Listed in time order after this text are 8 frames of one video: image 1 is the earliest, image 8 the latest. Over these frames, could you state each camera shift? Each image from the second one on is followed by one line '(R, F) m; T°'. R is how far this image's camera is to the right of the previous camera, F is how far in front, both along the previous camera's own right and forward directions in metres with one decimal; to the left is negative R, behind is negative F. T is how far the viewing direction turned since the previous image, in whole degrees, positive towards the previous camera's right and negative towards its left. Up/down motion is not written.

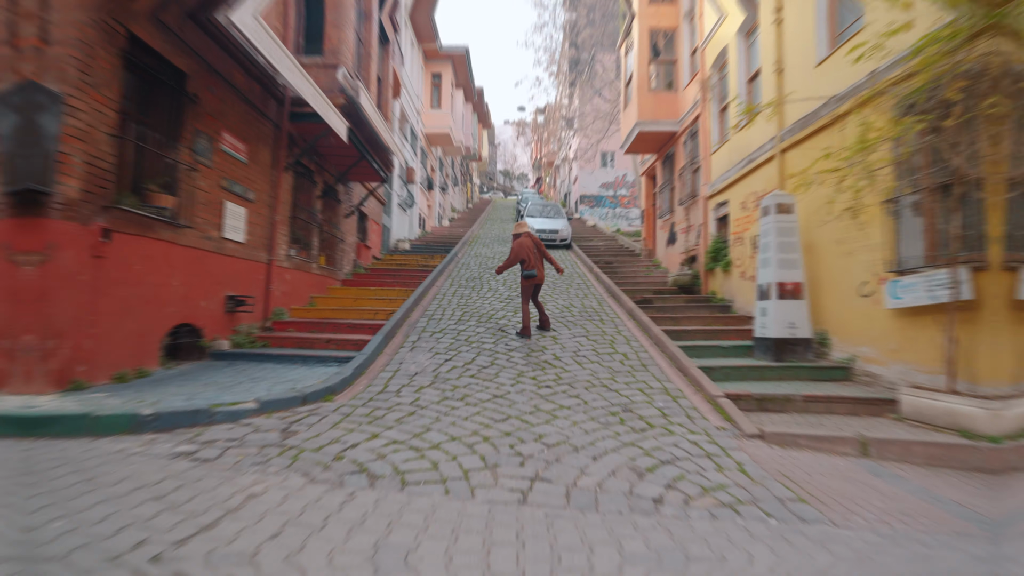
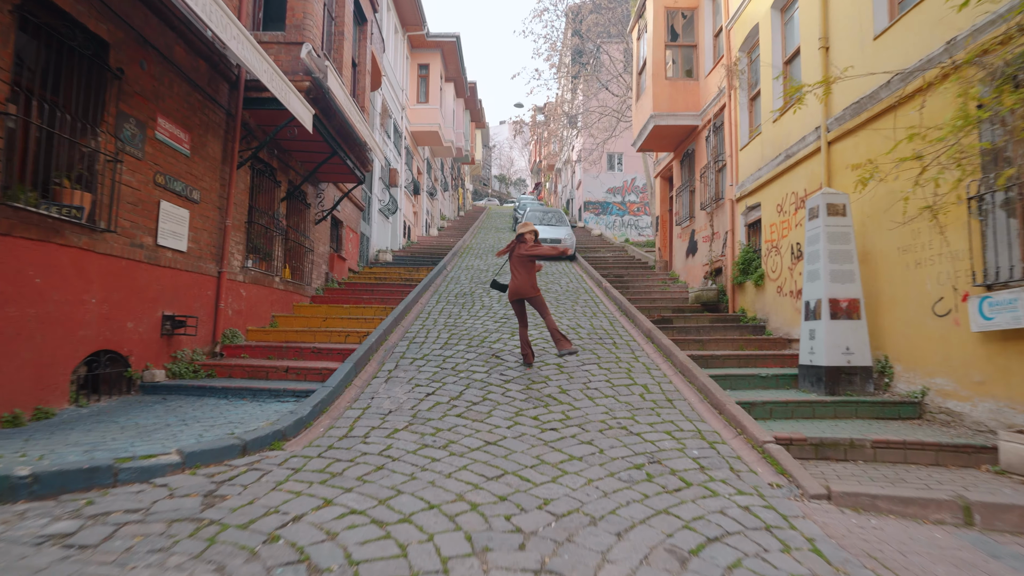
(0.0, +1.0) m; +1°
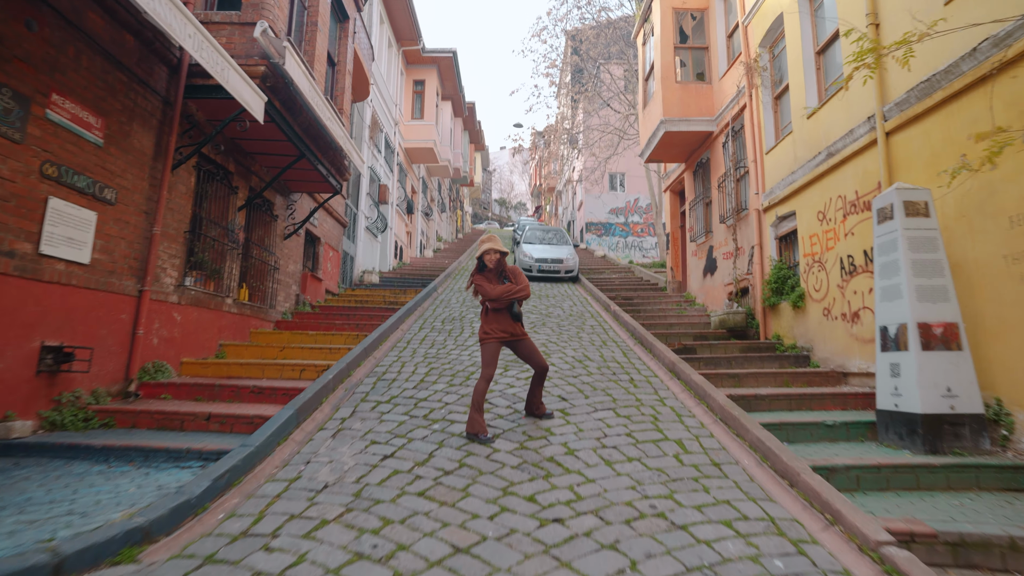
(+0.1, +1.4) m; 0°
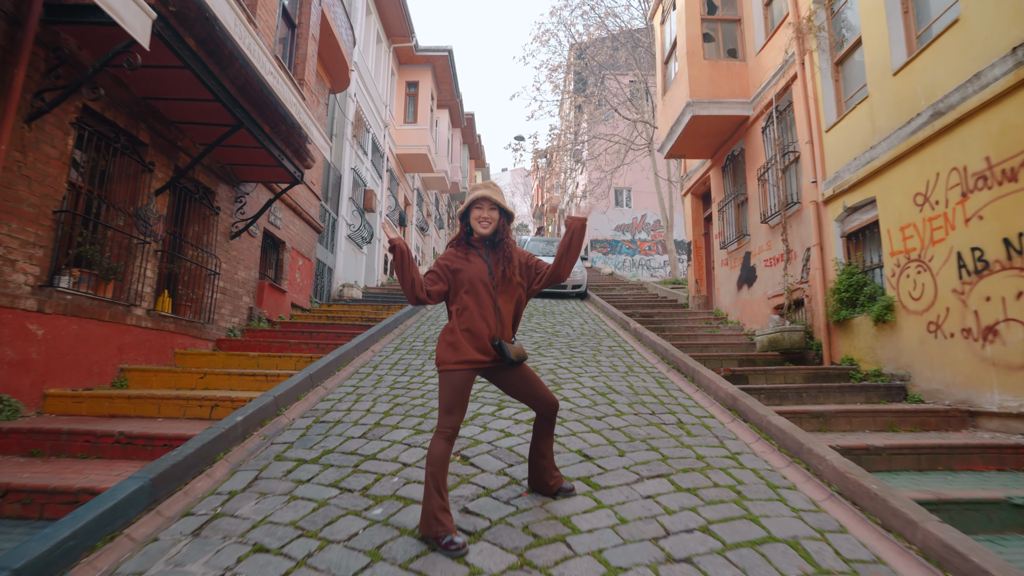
(0.0, +1.9) m; 0°
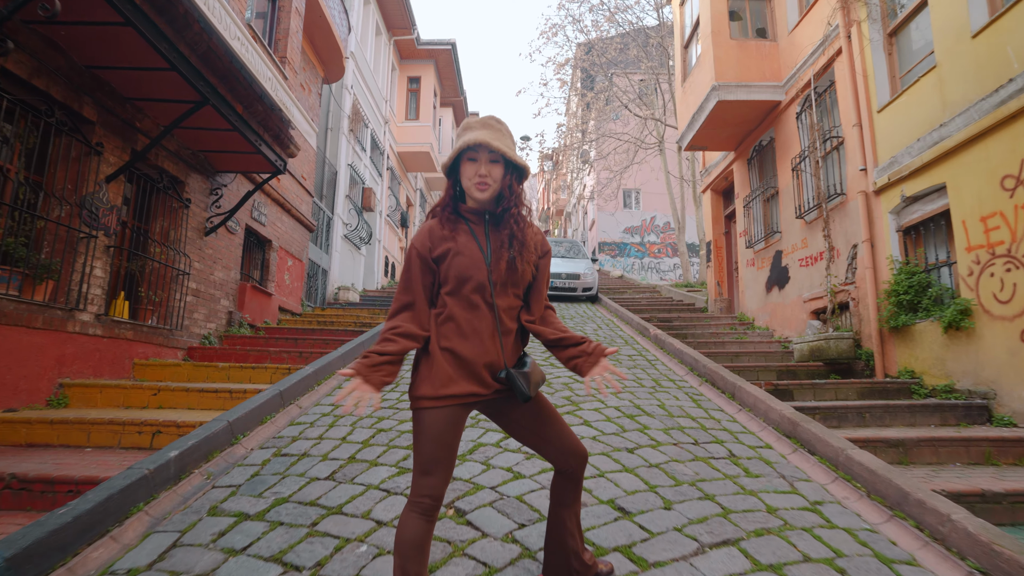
(0.0, +0.9) m; -1°
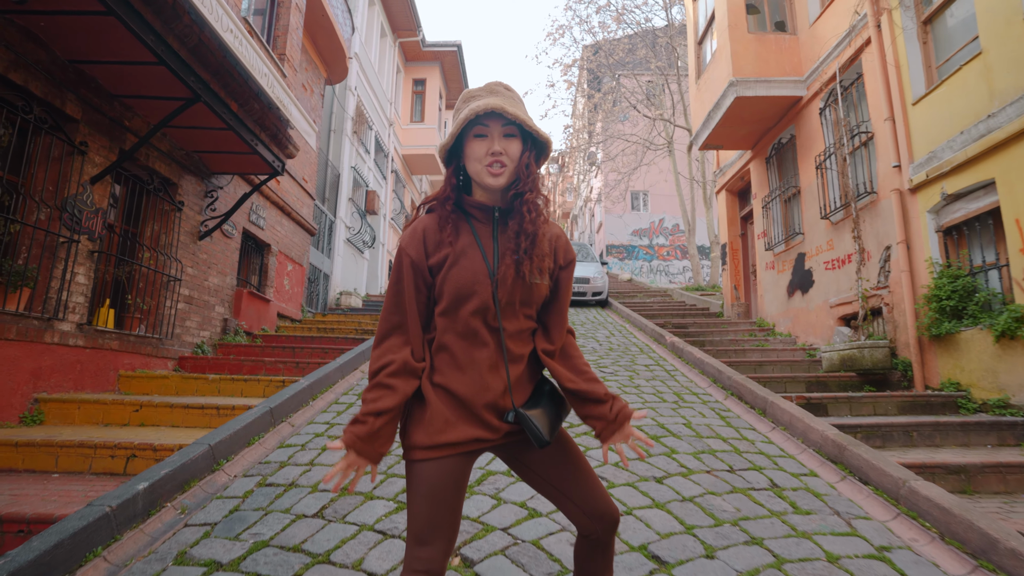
(0.0, +0.4) m; -1°
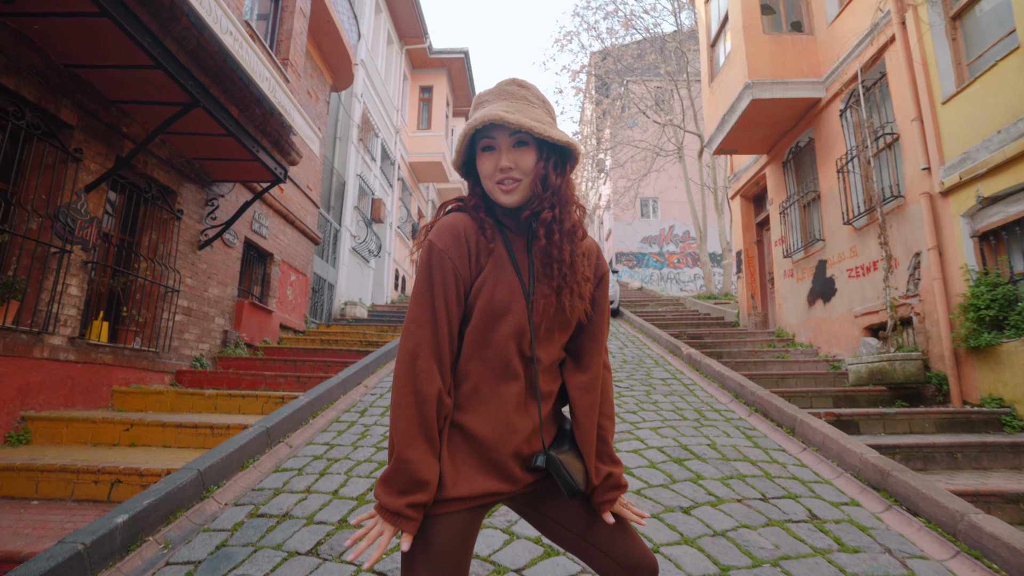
(0.0, +0.3) m; -1°
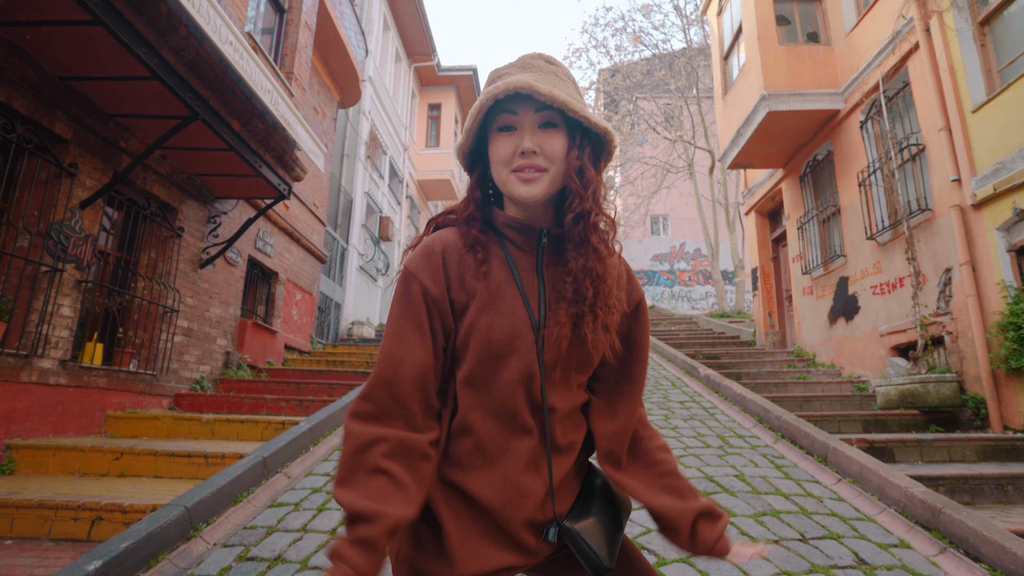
(0.0, +0.2) m; -1°
